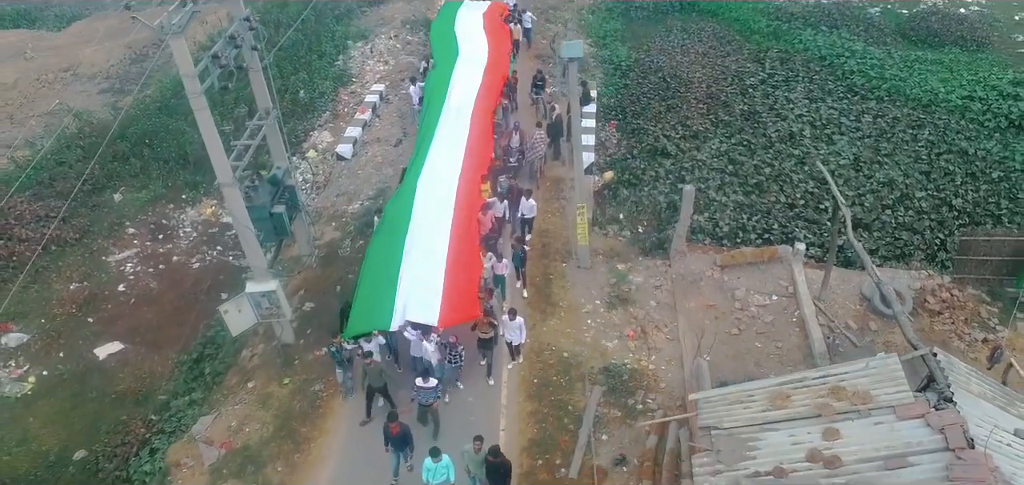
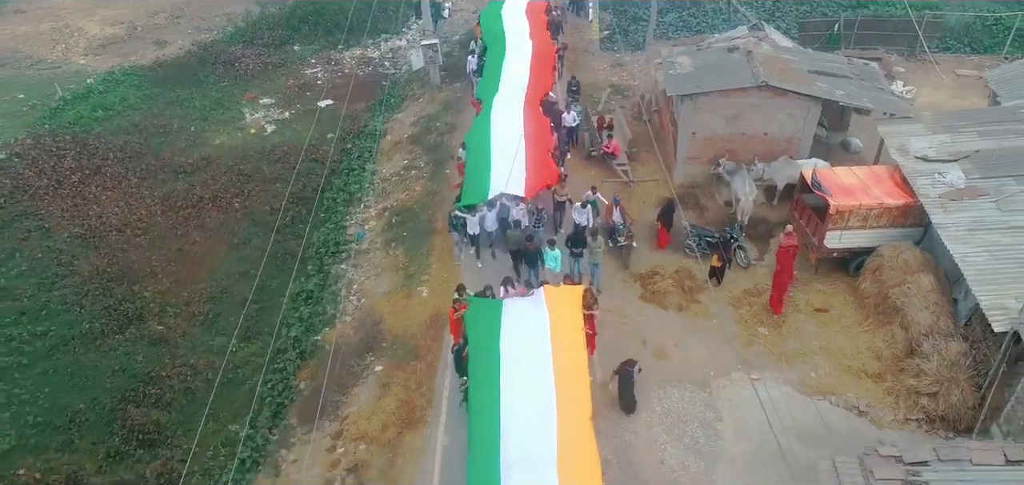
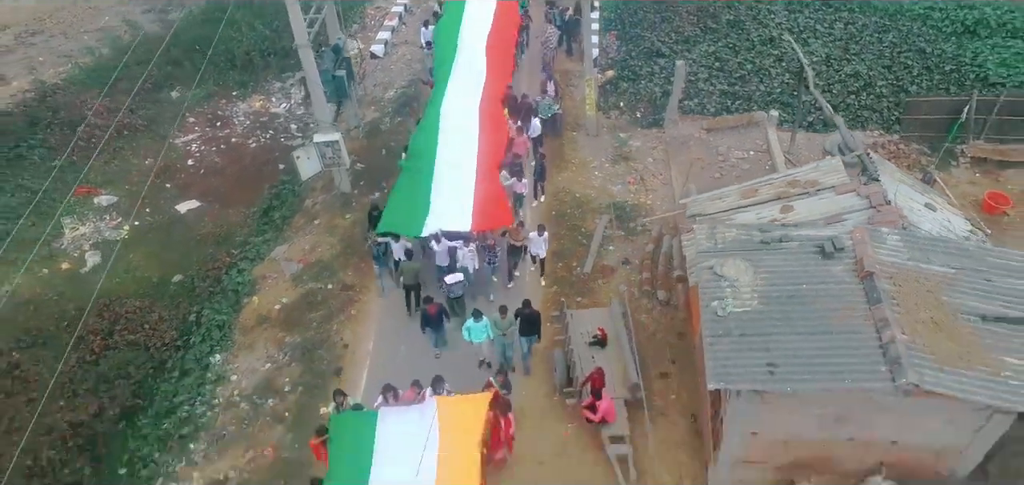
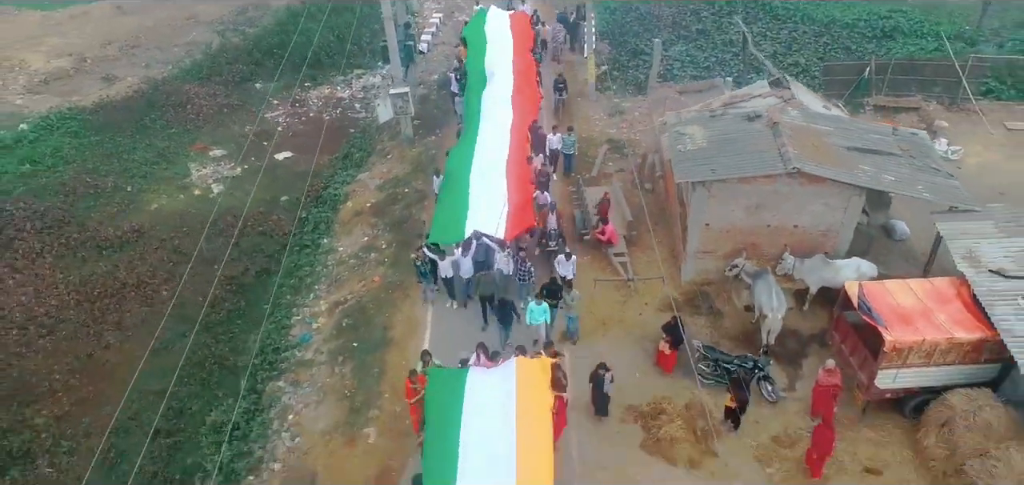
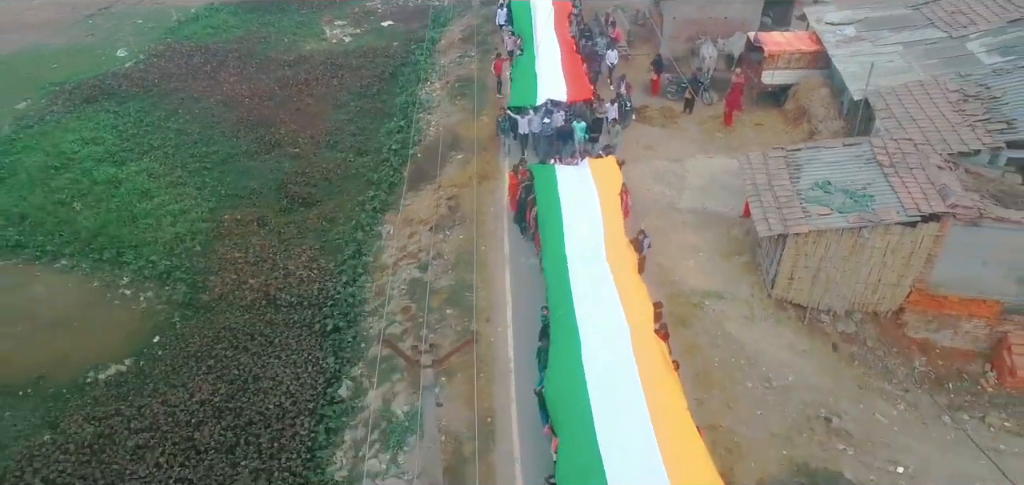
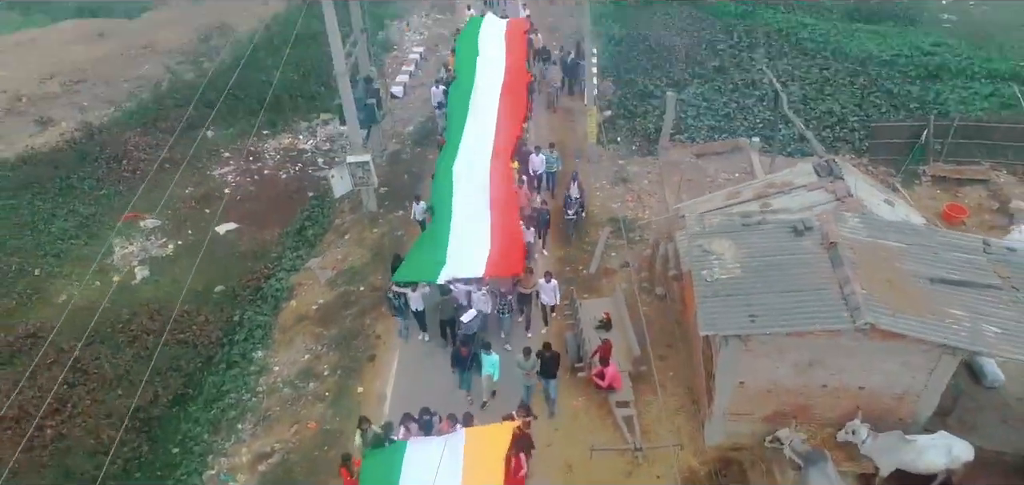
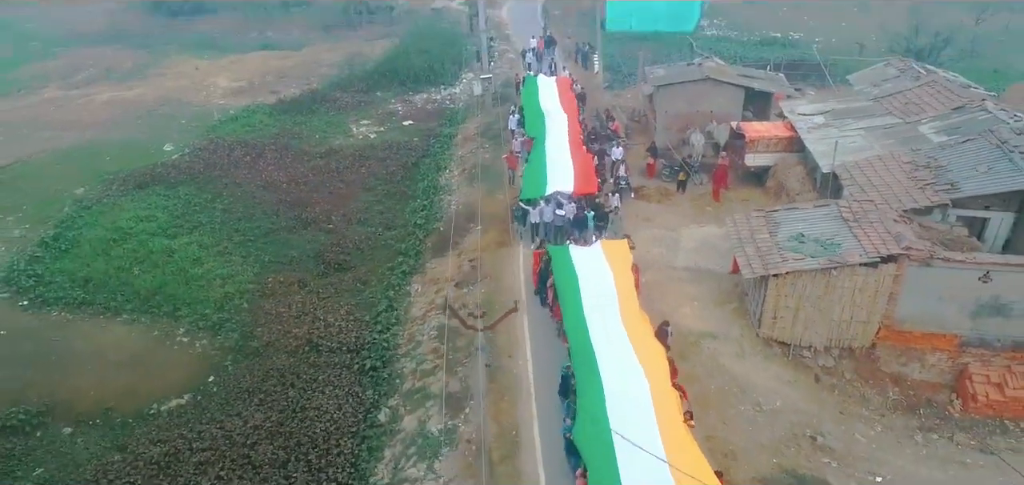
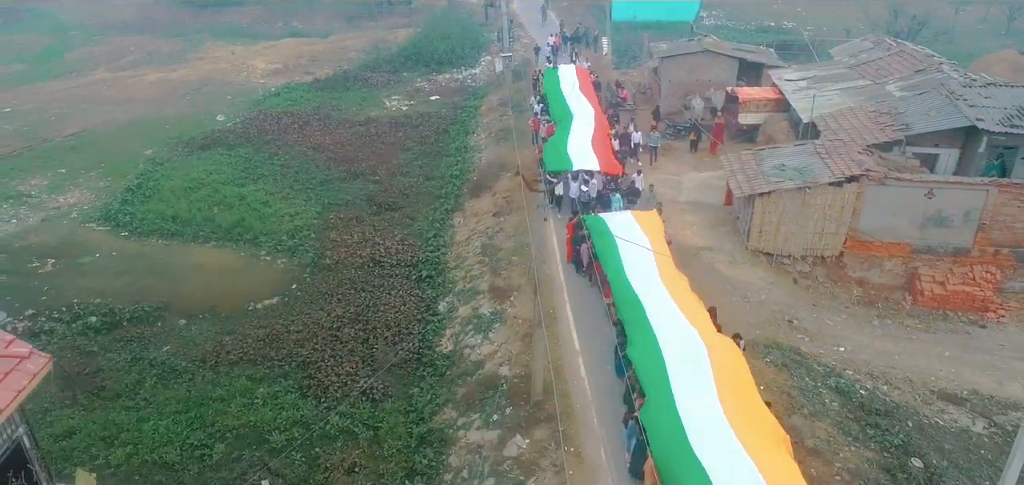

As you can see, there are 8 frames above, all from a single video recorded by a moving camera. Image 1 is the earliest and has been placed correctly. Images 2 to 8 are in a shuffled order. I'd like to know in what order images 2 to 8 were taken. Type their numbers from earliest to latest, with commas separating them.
3, 6, 4, 2, 5, 7, 8
